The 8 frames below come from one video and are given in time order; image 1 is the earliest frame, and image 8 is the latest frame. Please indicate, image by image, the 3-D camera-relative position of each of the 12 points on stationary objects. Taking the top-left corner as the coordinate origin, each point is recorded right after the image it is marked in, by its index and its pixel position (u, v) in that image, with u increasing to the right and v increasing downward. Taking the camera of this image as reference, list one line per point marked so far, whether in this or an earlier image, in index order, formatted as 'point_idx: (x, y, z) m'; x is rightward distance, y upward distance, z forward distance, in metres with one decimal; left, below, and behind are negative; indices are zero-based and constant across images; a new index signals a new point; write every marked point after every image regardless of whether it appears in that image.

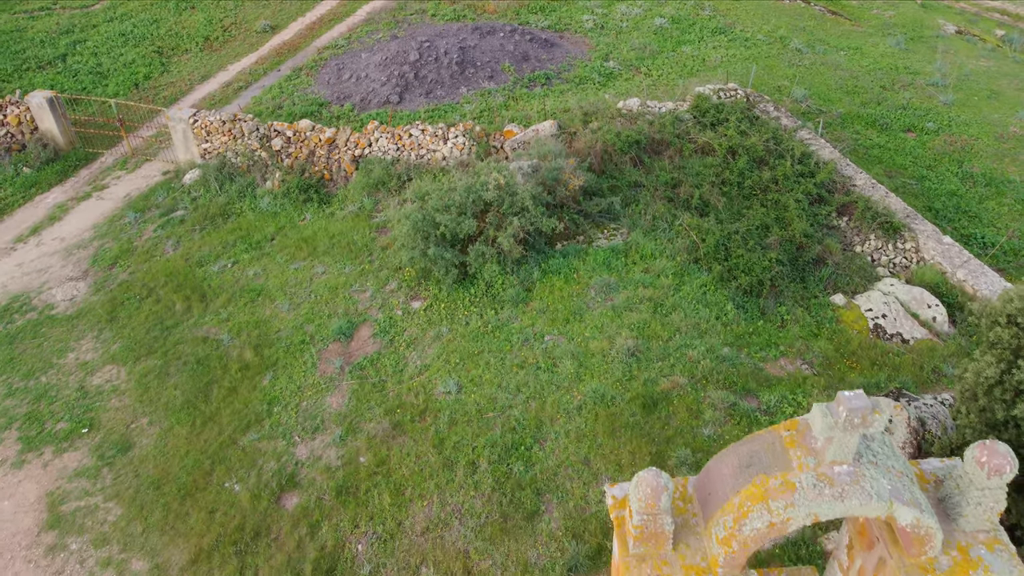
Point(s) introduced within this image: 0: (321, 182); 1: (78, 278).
0: (-3.2, +1.8, +13.9) m
1: (-6.8, +0.2, +12.8) m
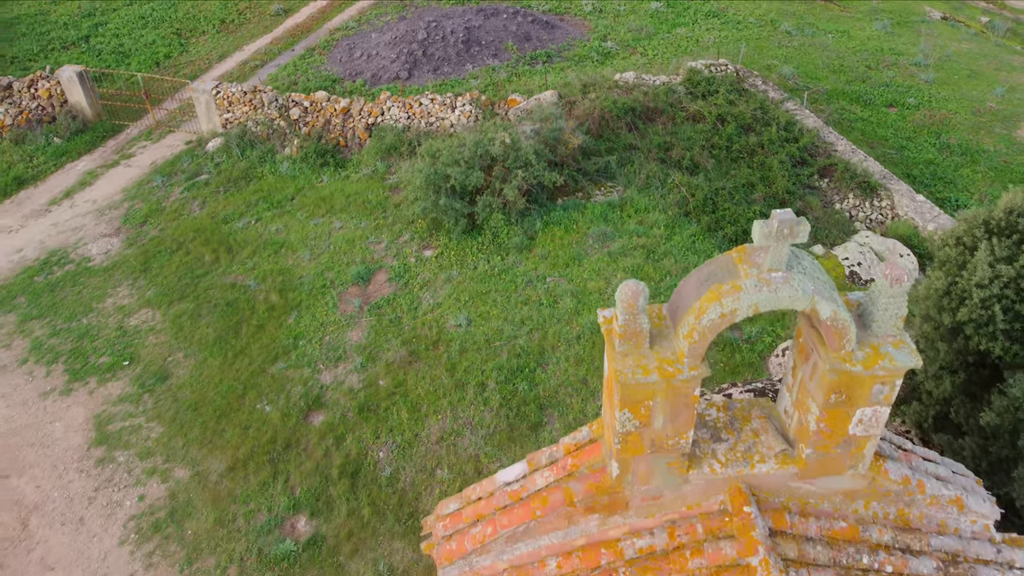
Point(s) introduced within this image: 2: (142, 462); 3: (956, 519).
0: (-3.2, +2.5, +14.8) m
1: (-6.7, +0.9, +13.7) m
2: (-4.3, -2.0, +9.6) m
3: (+2.8, -1.5, +5.1) m
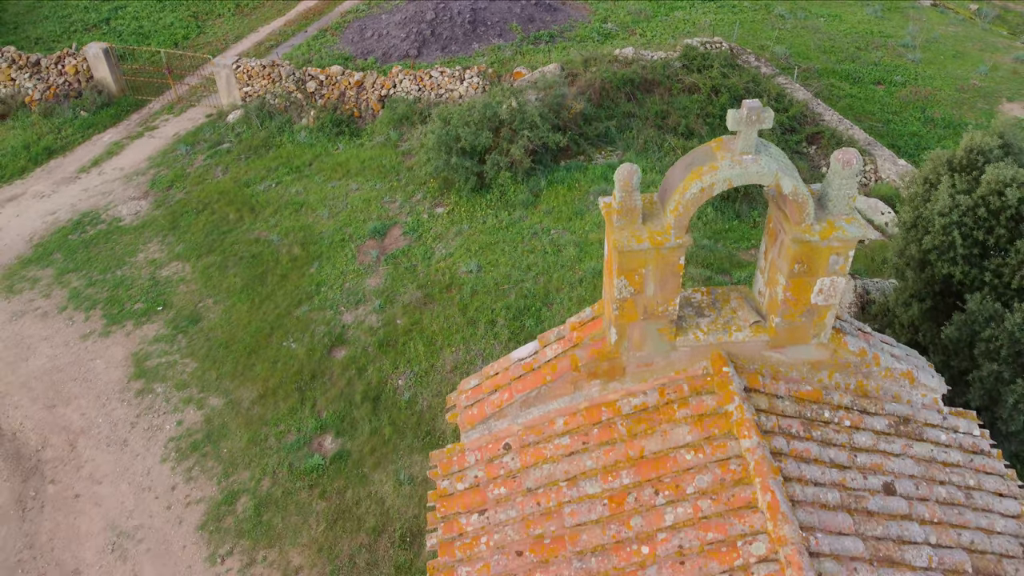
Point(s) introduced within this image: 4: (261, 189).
0: (-3.1, +3.2, +15.7) m
1: (-6.6, +1.6, +14.6) m
2: (-4.2, -1.3, +10.4) m
3: (+2.8, -0.8, +5.9) m
4: (-4.3, +1.7, +14.1) m
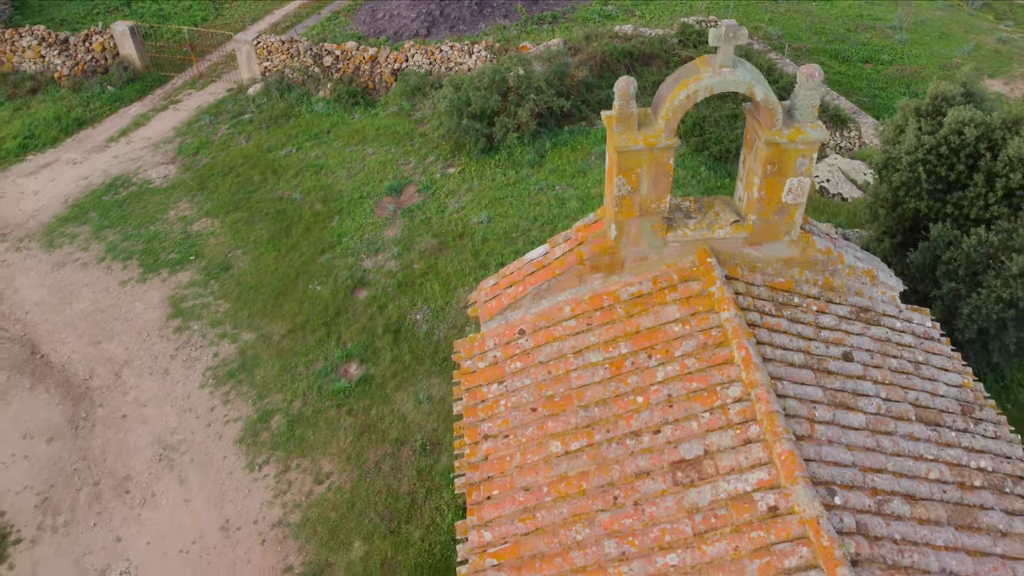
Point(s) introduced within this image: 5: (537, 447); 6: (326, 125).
0: (-2.9, +4.0, +16.6) m
1: (-6.5, +2.4, +15.5) m
2: (-4.1, -0.6, +11.3) m
3: (+3.0, 0.0, +6.8) m
4: (-4.2, +2.4, +15.0) m
5: (+0.2, -1.1, +5.8) m
6: (-3.5, +3.1, +15.7) m
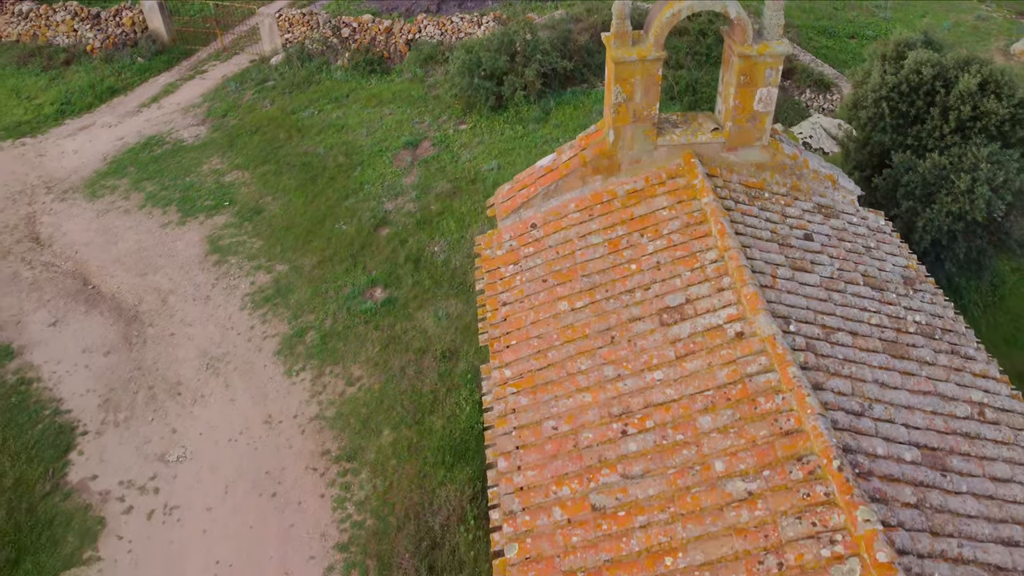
0: (-2.8, +4.9, +17.7) m
1: (-6.4, +3.3, +16.6) m
2: (-4.0, +0.4, +12.4) m
3: (+3.1, +0.9, +8.0) m
4: (-4.1, +3.4, +16.2) m
5: (+0.3, -0.2, +7.0) m
6: (-3.4, +4.1, +16.9) m
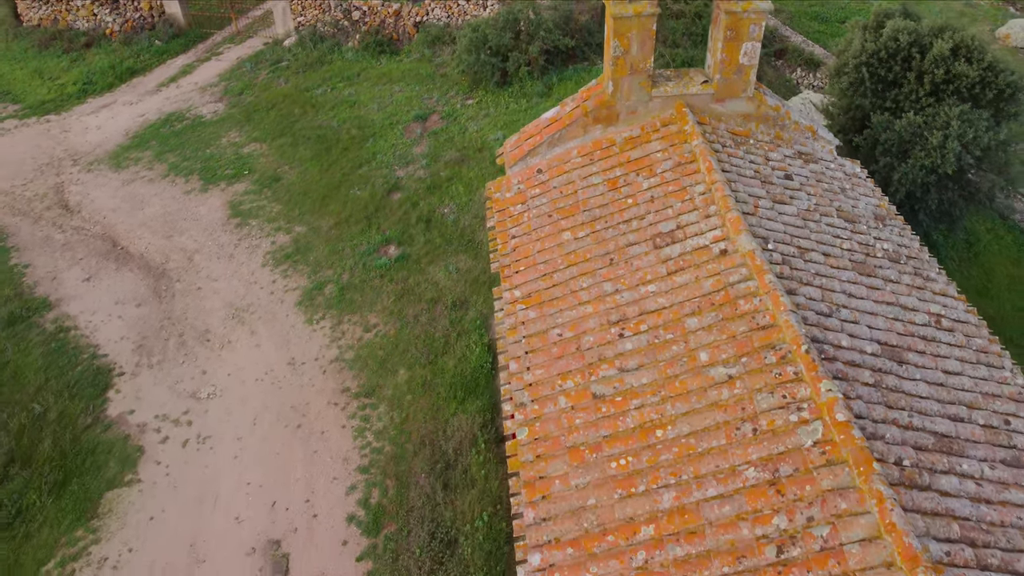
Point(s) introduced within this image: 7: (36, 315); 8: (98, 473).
0: (-2.7, +5.5, +18.5) m
1: (-6.3, +3.9, +17.4) m
2: (-3.9, +1.0, +13.2) m
3: (+3.2, +1.6, +8.7) m
4: (-4.0, +4.0, +16.9) m
5: (+0.4, +0.5, +7.7) m
6: (-3.3, +4.7, +17.7) m
7: (-6.7, -0.4, +11.7) m
8: (-4.7, -2.1, +9.4) m
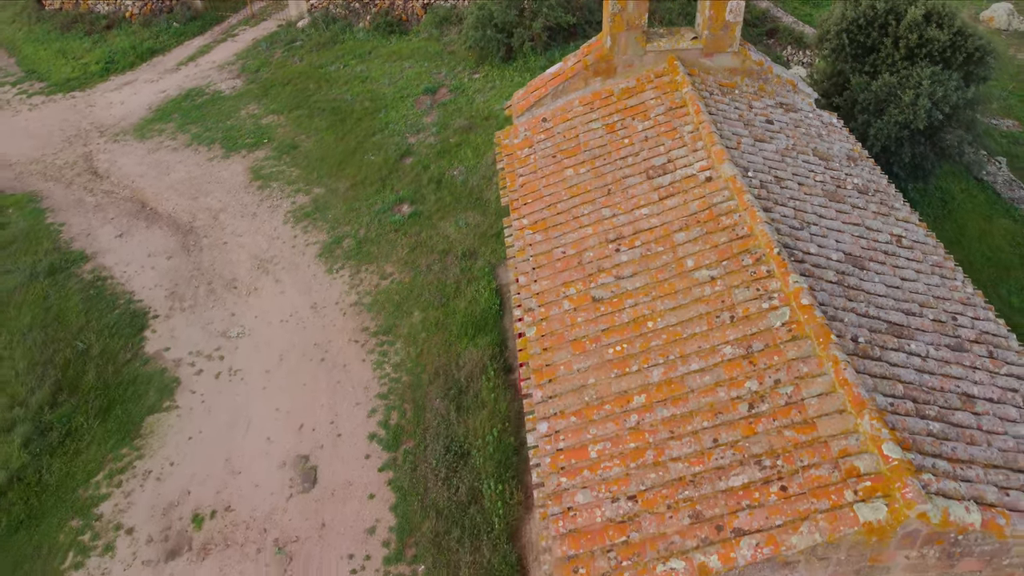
0: (-2.6, +6.2, +19.4) m
1: (-6.2, +4.7, +18.3) m
2: (-3.8, +1.7, +14.0) m
3: (+3.3, +2.3, +9.6) m
4: (-3.9, +4.7, +17.8) m
5: (+0.5, +1.2, +8.6) m
6: (-3.2, +5.4, +18.5) m
7: (-6.7, +0.3, +12.5) m
8: (-4.6, -1.4, +10.2) m
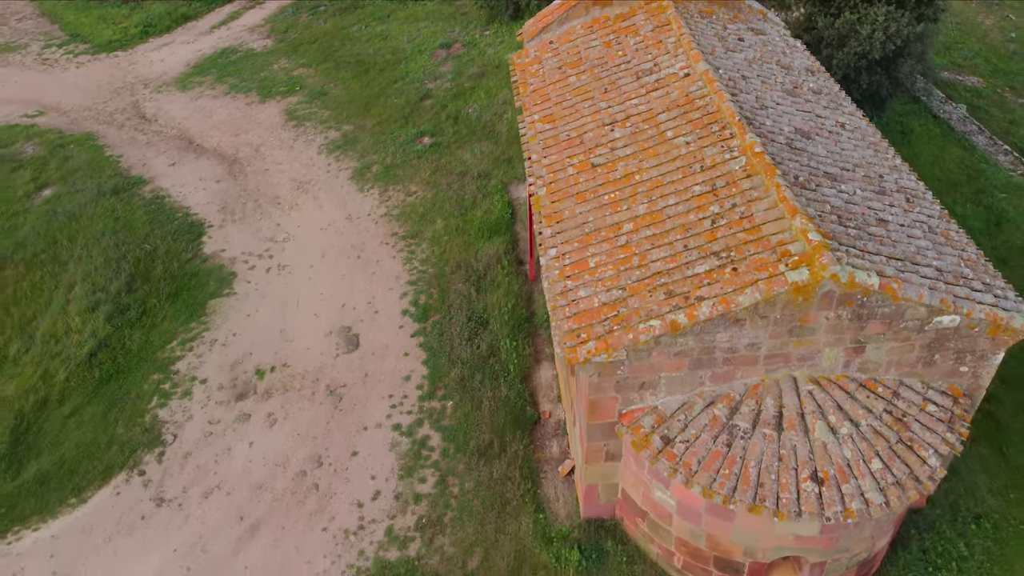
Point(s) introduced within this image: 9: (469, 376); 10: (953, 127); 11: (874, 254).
0: (-2.5, +7.6, +21.0) m
1: (-6.0, +6.0, +19.9) m
2: (-3.6, +3.1, +15.7) m
3: (+3.4, +3.6, +11.2) m
4: (-3.7, +6.1, +19.5) m
5: (+0.6, +2.6, +10.2) m
6: (-3.1, +6.8, +20.2) m
7: (-6.5, +1.7, +14.2) m
8: (-4.5, 0.0, +11.9) m
9: (-0.5, -1.1, +9.9) m
10: (+8.0, +2.9, +14.9) m
11: (+3.0, +0.3, +6.8) m
